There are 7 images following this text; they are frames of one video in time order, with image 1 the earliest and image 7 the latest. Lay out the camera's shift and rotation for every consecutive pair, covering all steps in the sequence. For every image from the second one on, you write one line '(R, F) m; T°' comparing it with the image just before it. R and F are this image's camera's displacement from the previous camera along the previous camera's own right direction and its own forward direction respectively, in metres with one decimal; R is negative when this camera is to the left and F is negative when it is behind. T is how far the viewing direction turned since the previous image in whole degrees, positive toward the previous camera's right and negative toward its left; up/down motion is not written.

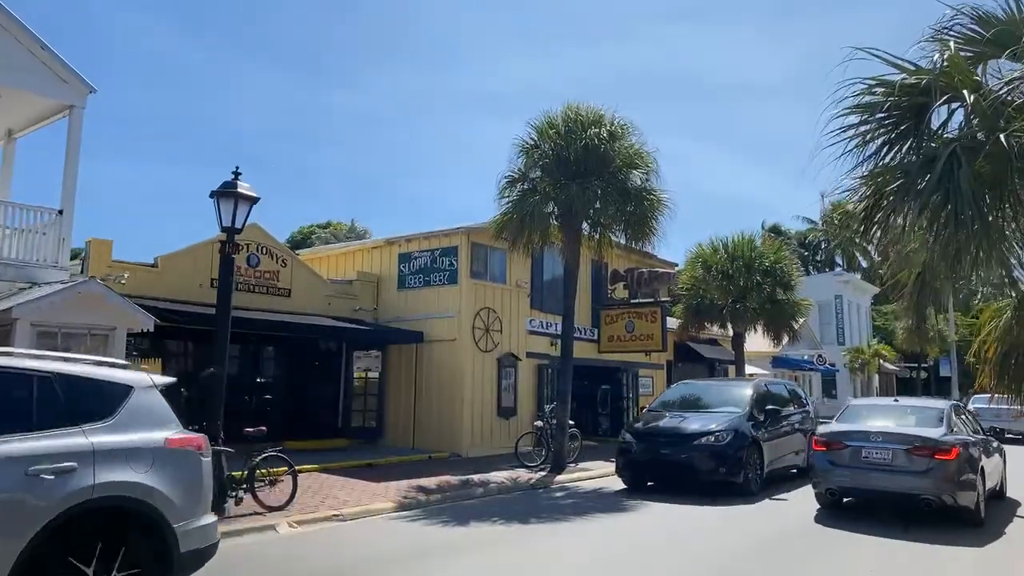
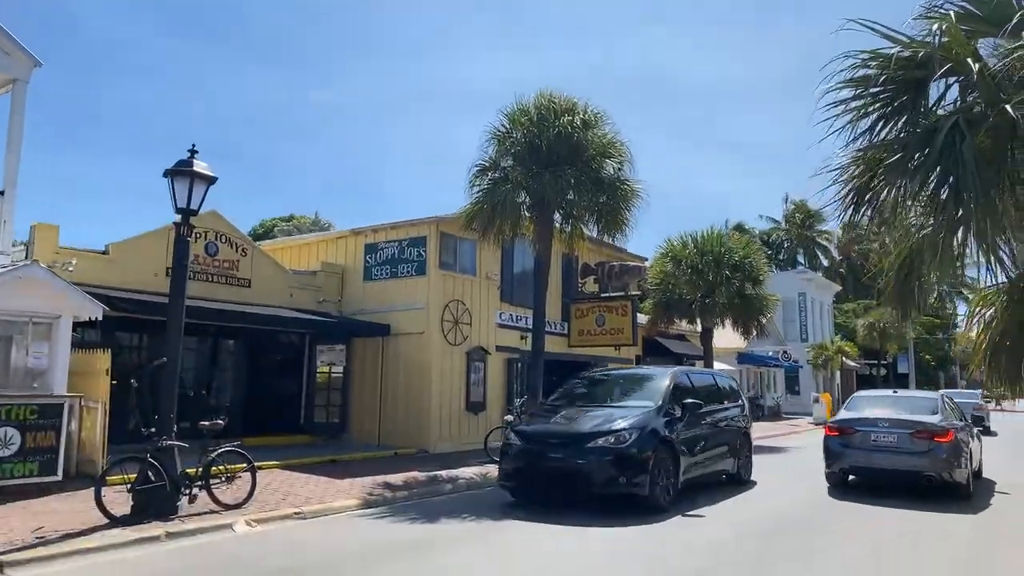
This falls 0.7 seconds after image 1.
(-0.1, +0.4) m; +3°
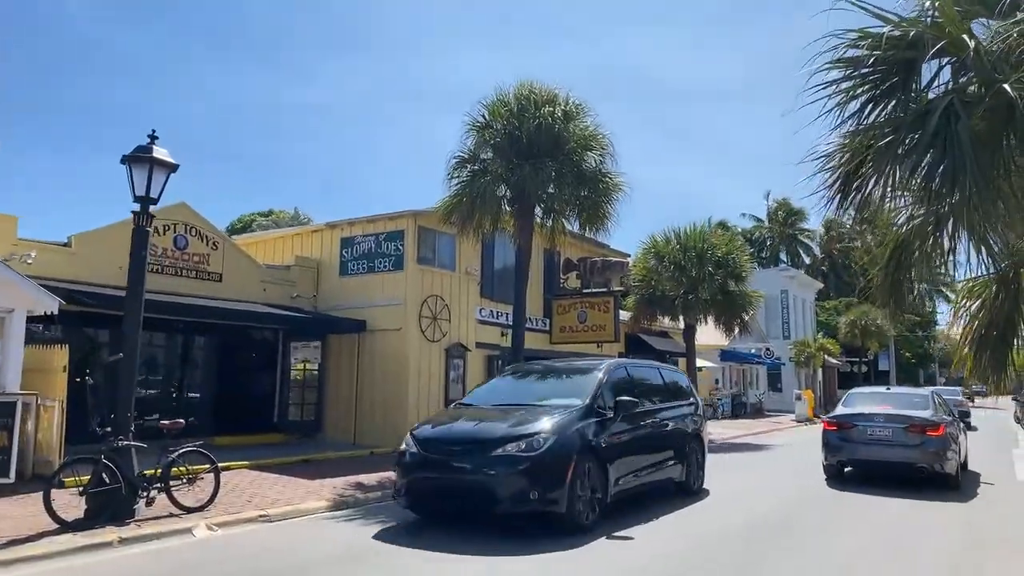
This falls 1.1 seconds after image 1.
(+0.1, +0.3) m; +1°
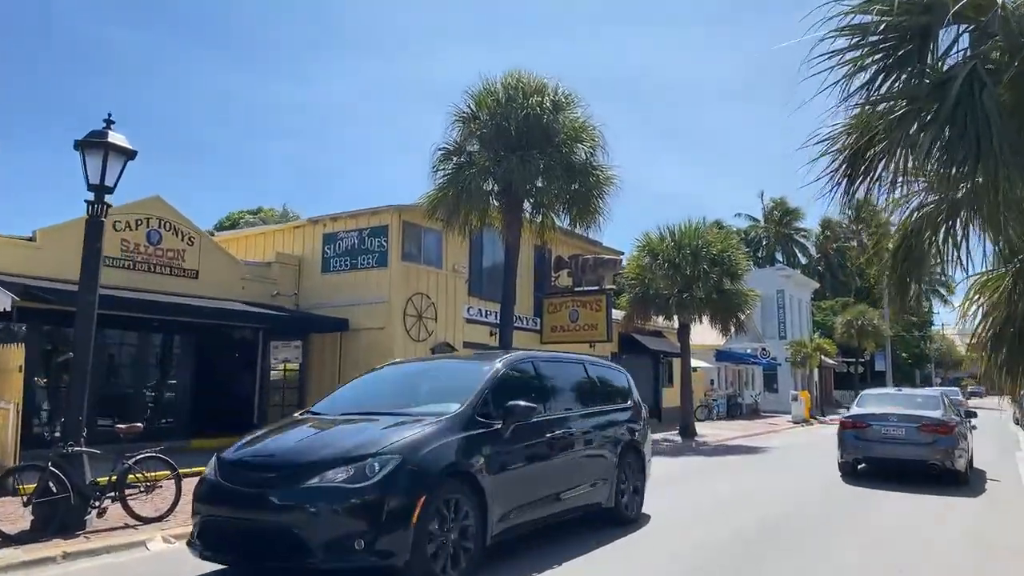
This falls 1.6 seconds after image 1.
(+0.2, +0.6) m; 0°
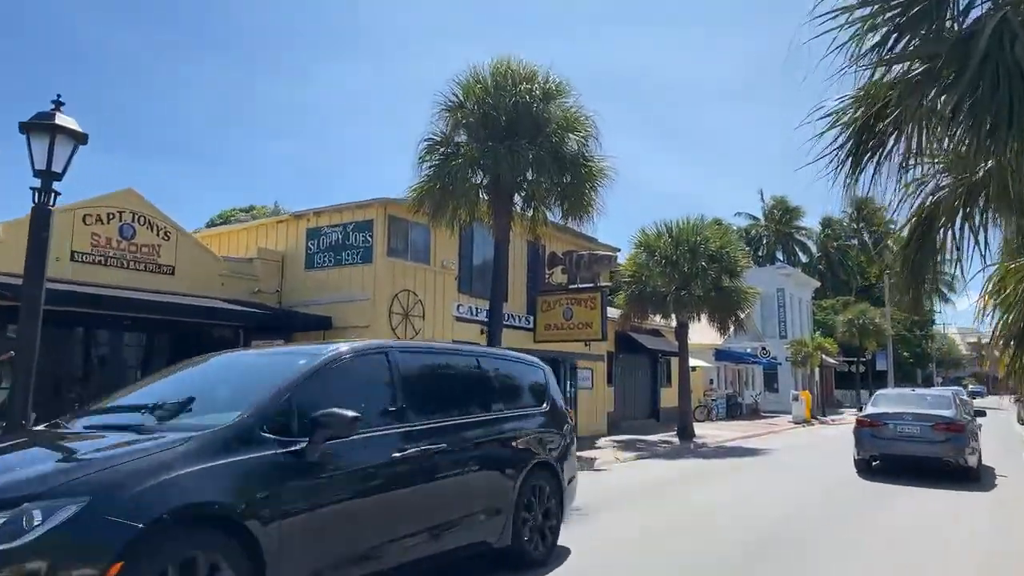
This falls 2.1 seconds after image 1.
(+0.2, +0.6) m; 0°
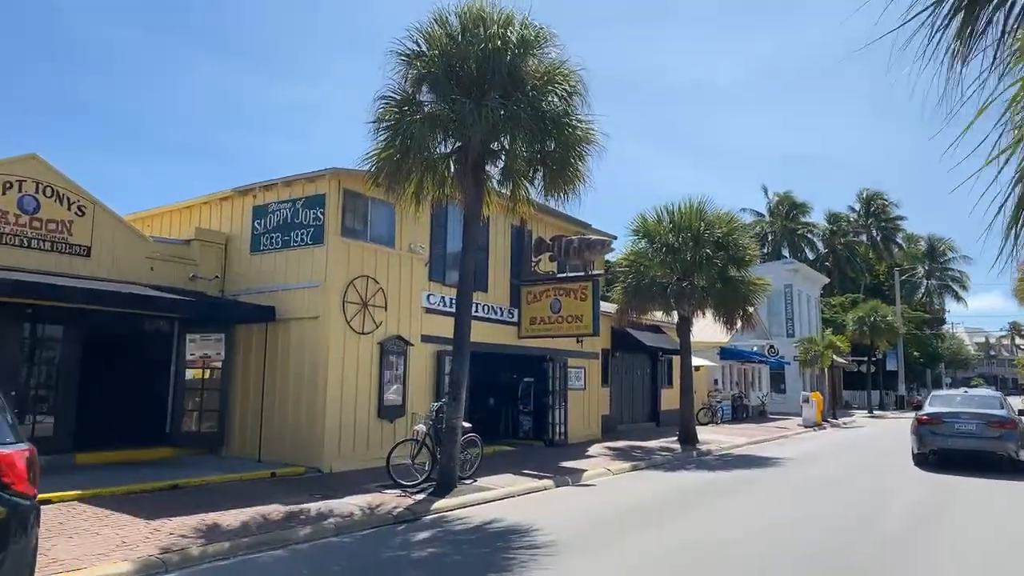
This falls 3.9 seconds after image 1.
(+0.5, +2.1) m; 0°
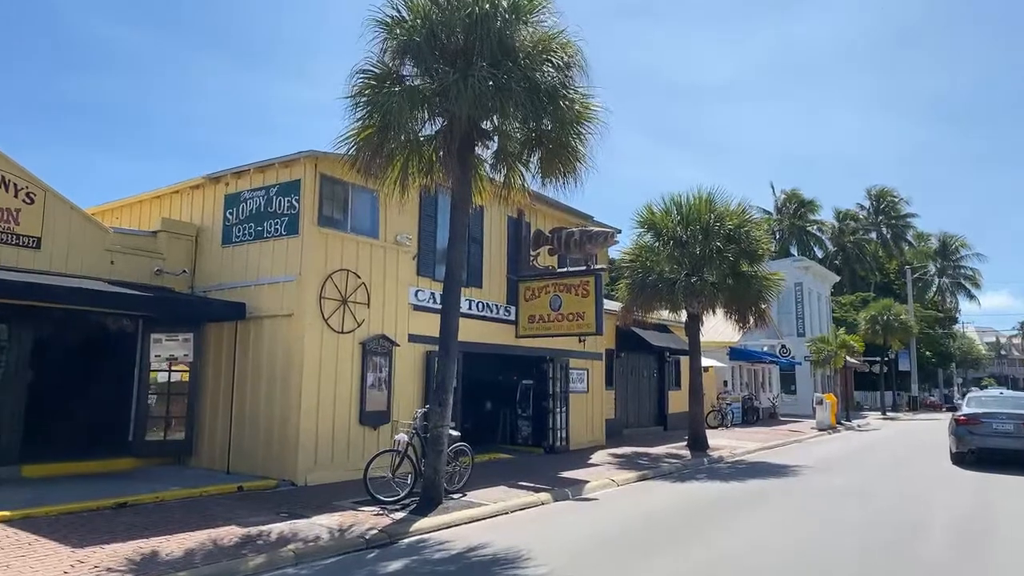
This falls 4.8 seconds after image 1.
(+0.2, +1.2) m; 0°
